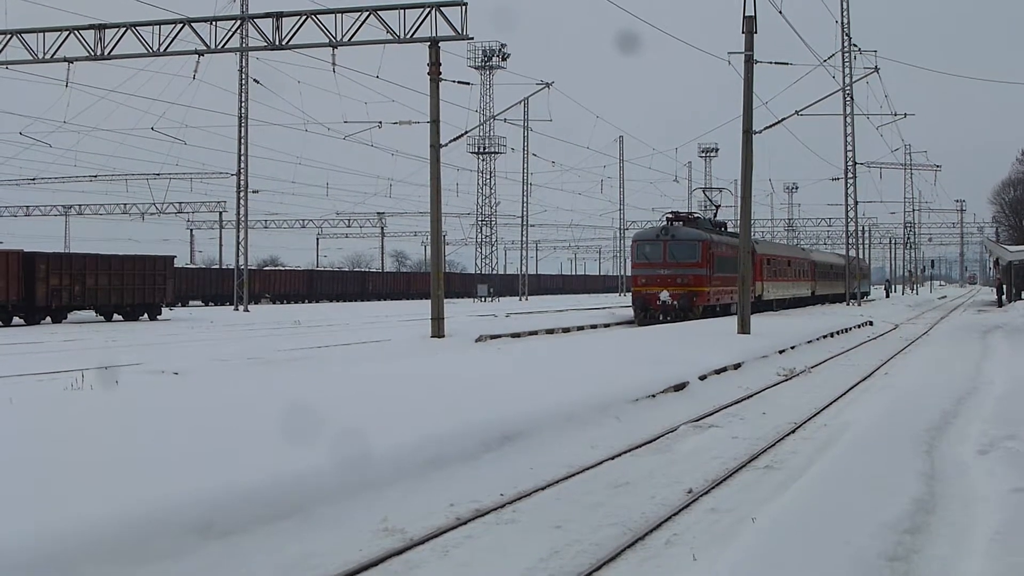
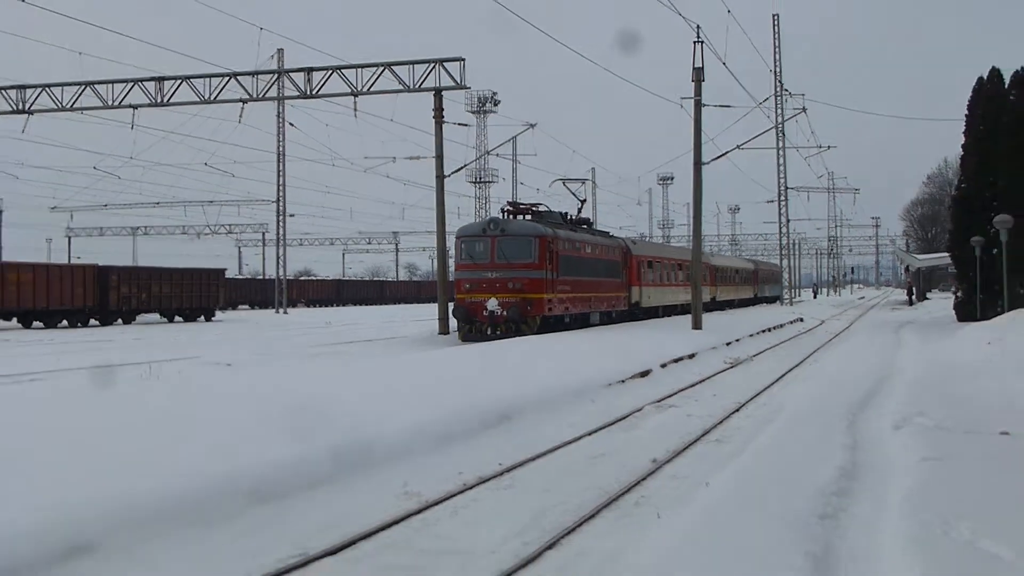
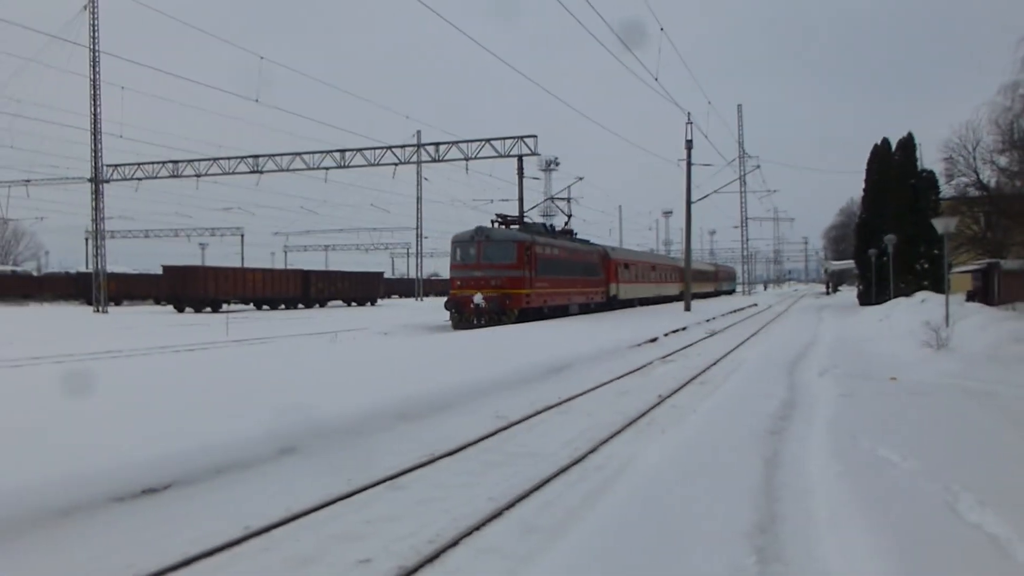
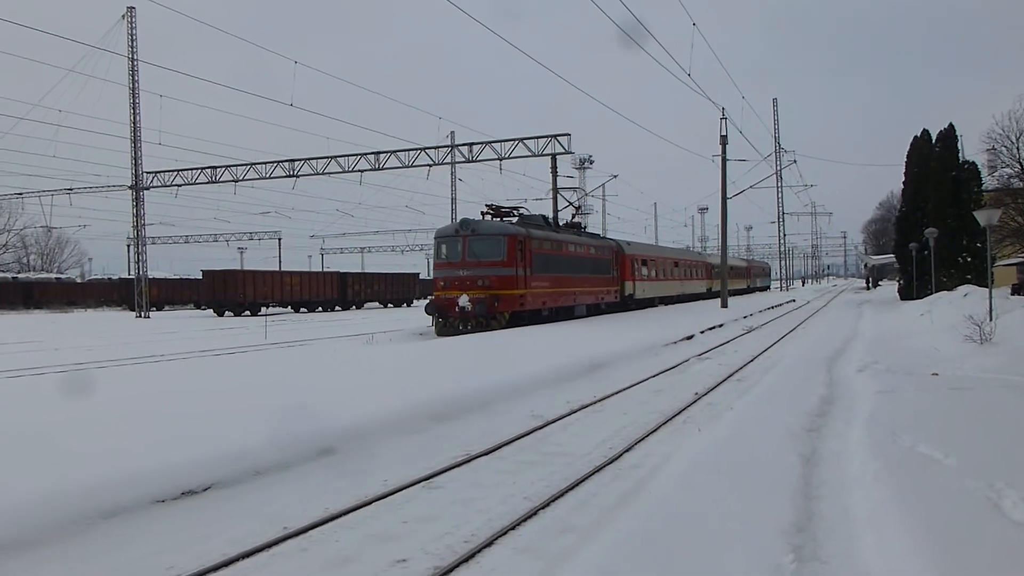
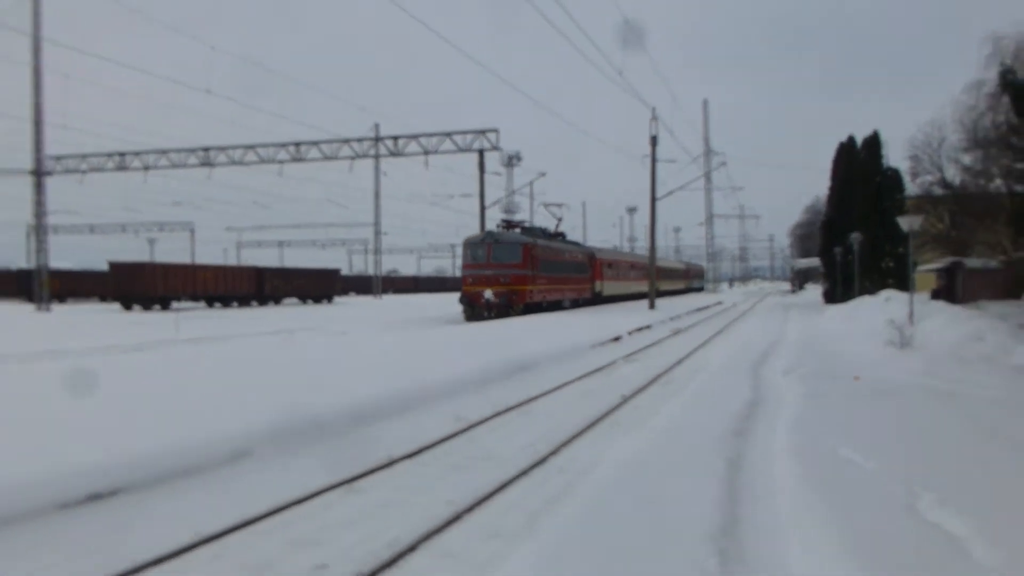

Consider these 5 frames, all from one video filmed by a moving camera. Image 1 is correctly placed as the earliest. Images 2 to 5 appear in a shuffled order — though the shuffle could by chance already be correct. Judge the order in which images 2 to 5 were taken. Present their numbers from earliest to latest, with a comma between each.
2, 5, 3, 4
